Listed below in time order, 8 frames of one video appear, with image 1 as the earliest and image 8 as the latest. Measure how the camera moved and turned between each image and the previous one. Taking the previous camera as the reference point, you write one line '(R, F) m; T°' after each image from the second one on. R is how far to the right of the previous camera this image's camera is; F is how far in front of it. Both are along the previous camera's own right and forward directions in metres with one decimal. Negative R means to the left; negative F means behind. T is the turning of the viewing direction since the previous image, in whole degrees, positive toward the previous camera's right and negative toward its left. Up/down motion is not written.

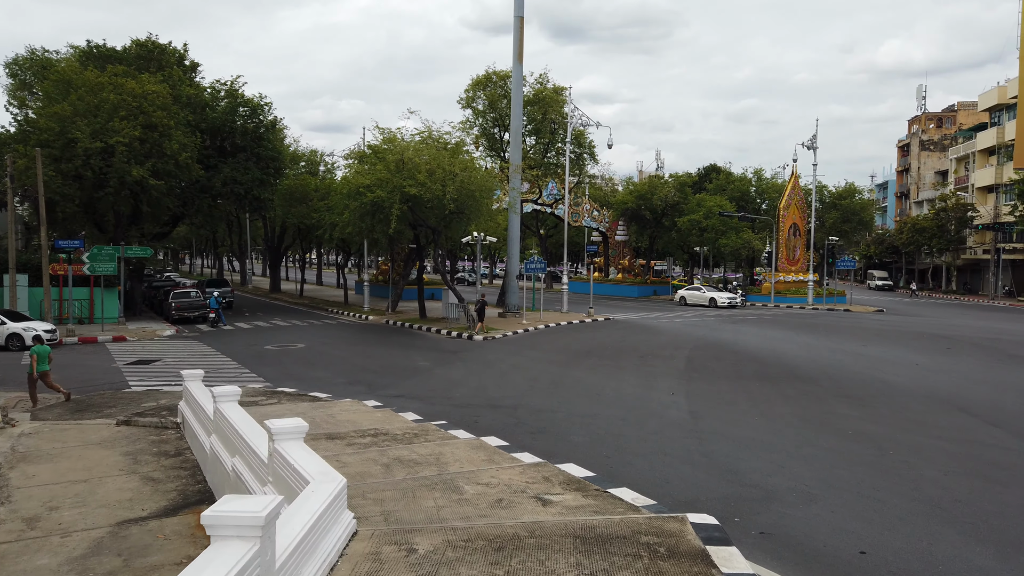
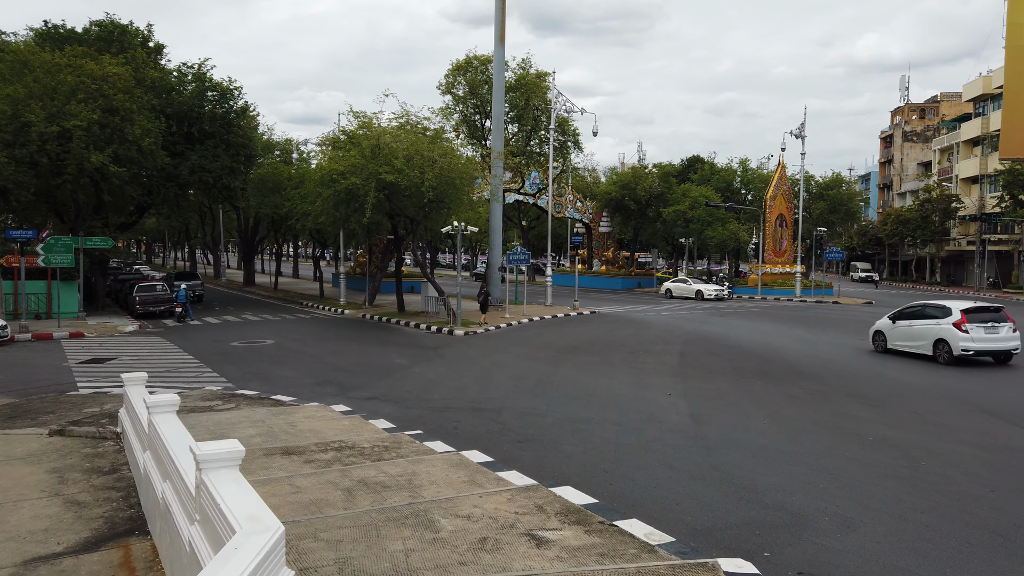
(0.0, +1.1) m; +1°
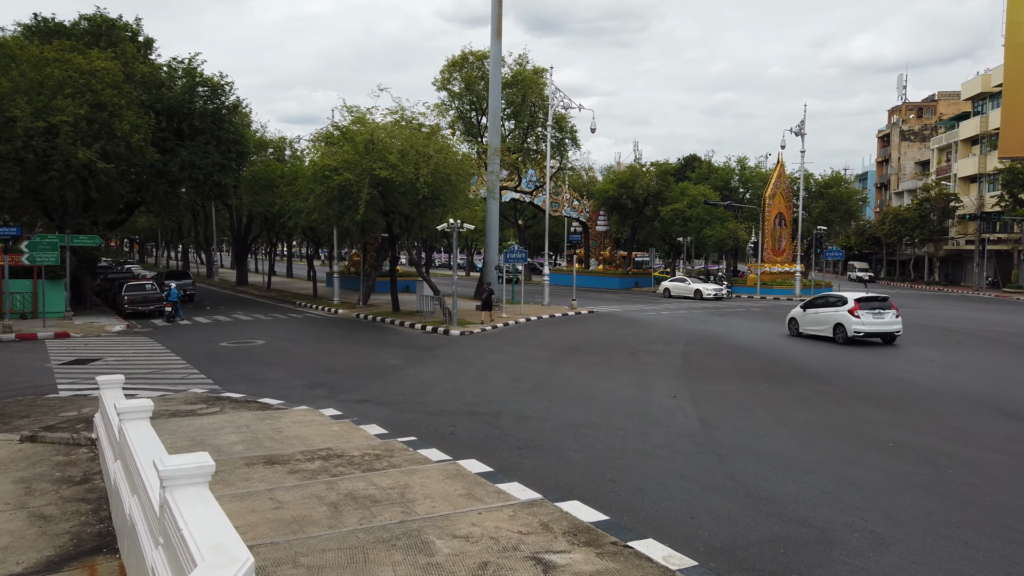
(0.0, +0.5) m; 0°
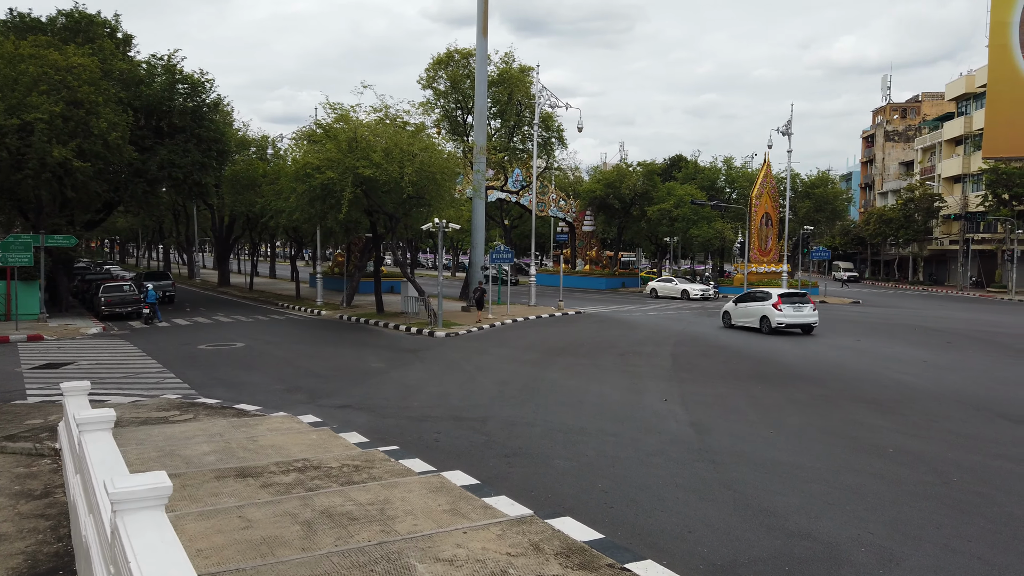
(0.0, +0.3) m; +1°
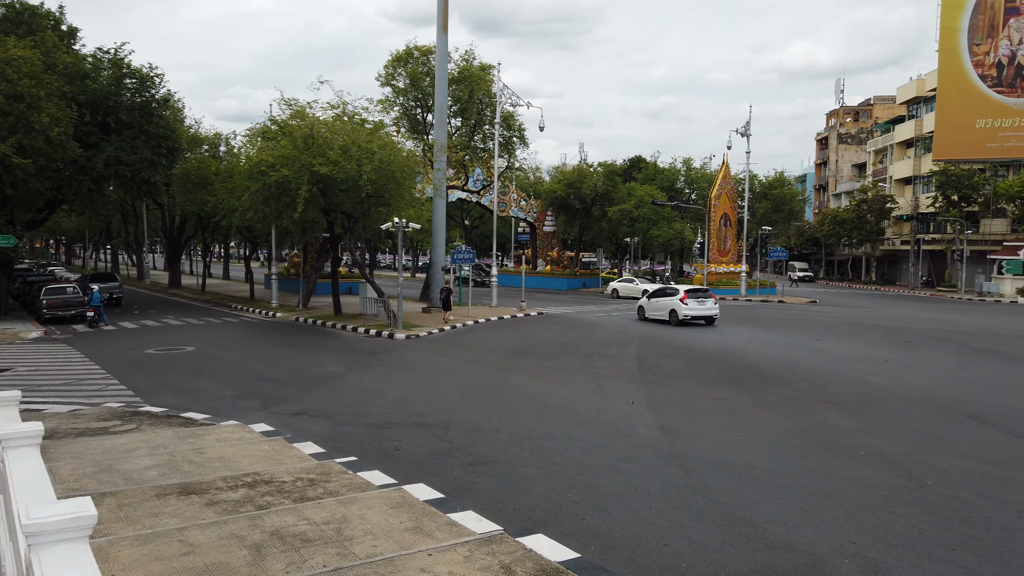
(0.0, +0.3) m; +3°
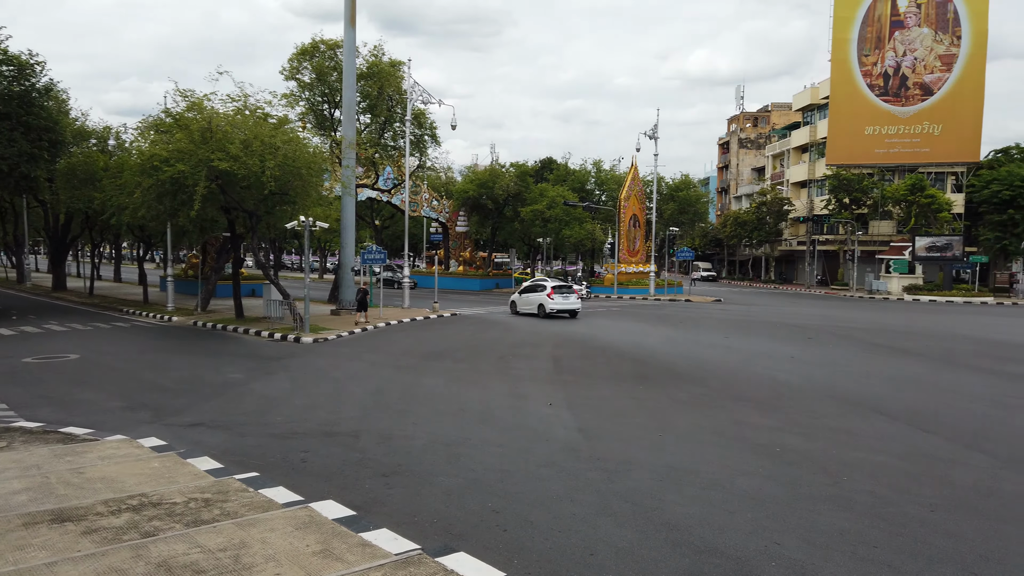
(0.0, +0.3) m; +7°
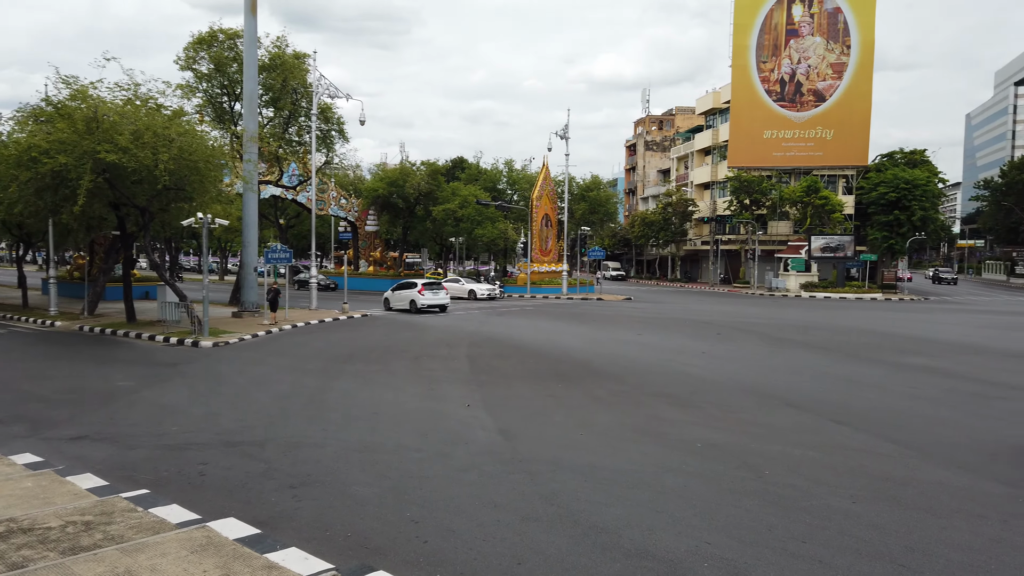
(-0.1, +0.3) m; +7°
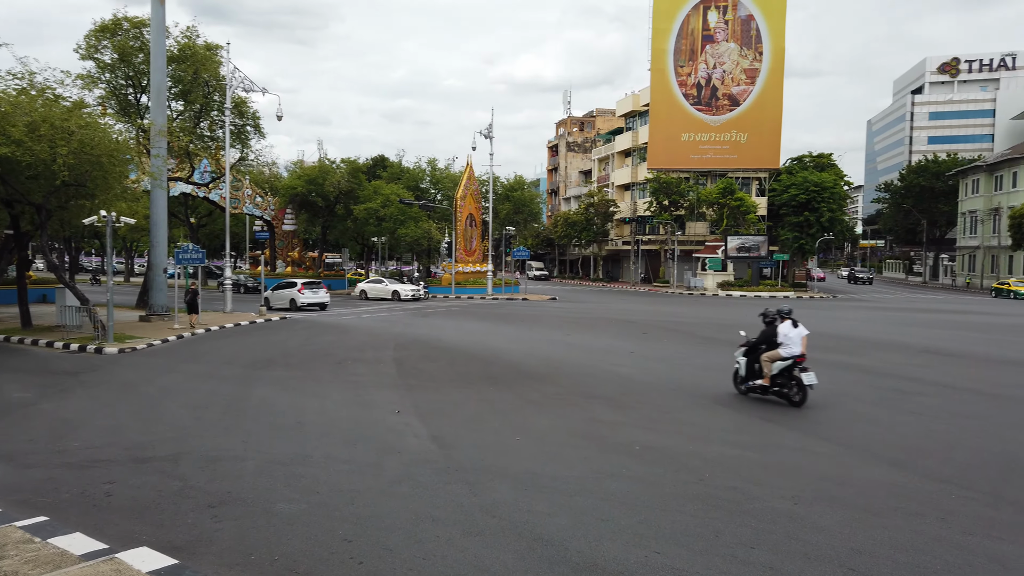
(-0.1, +0.3) m; +6°
